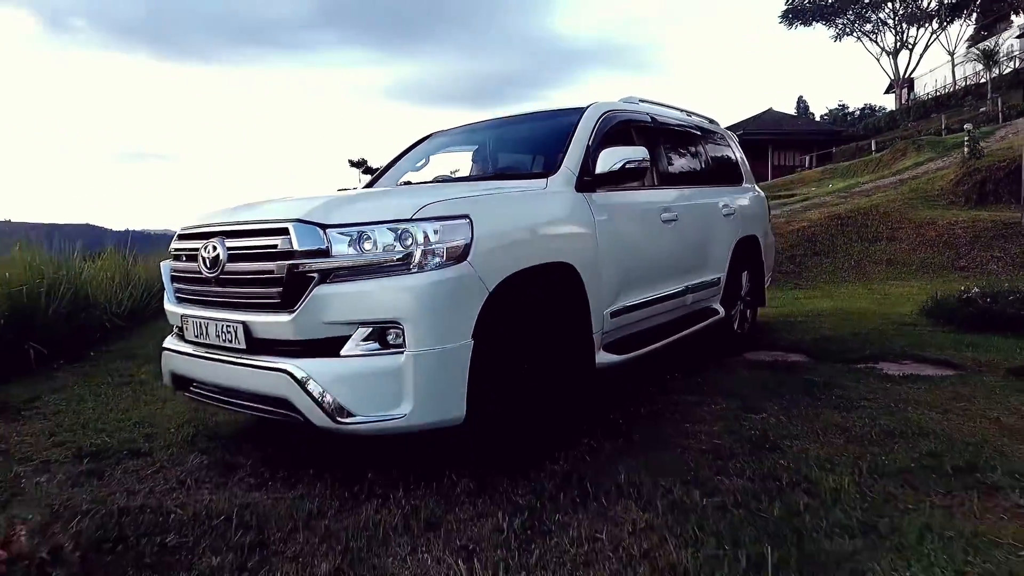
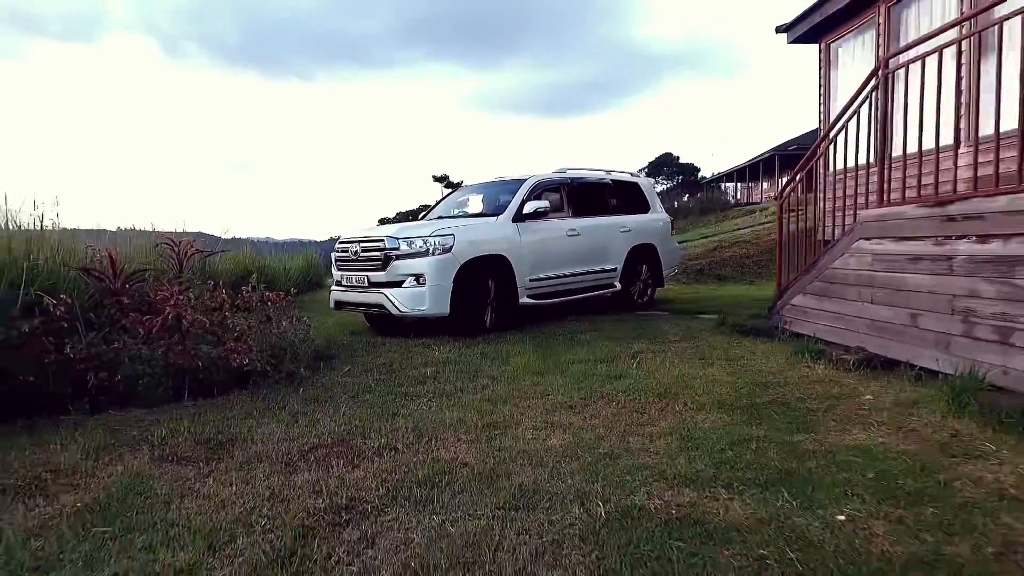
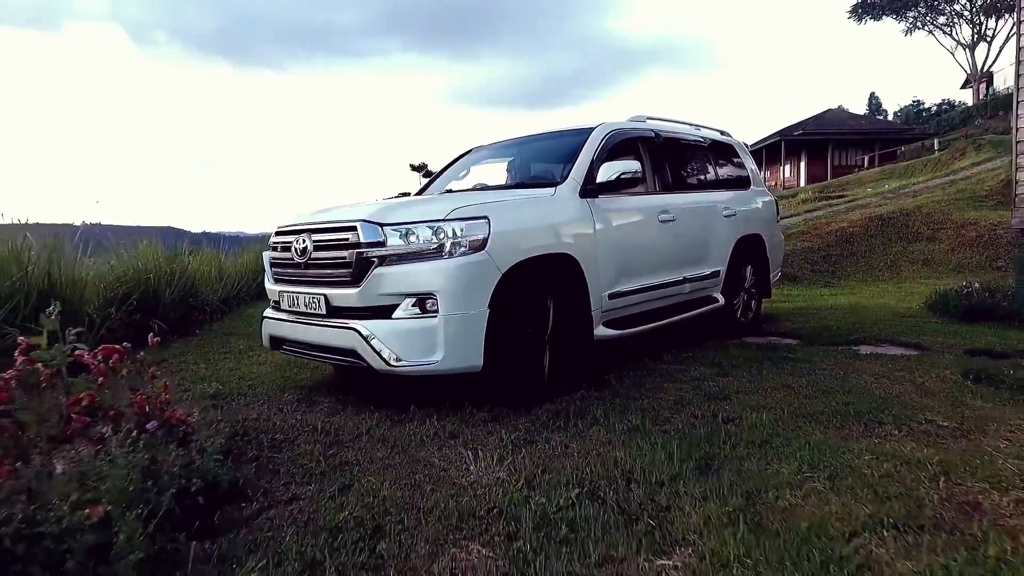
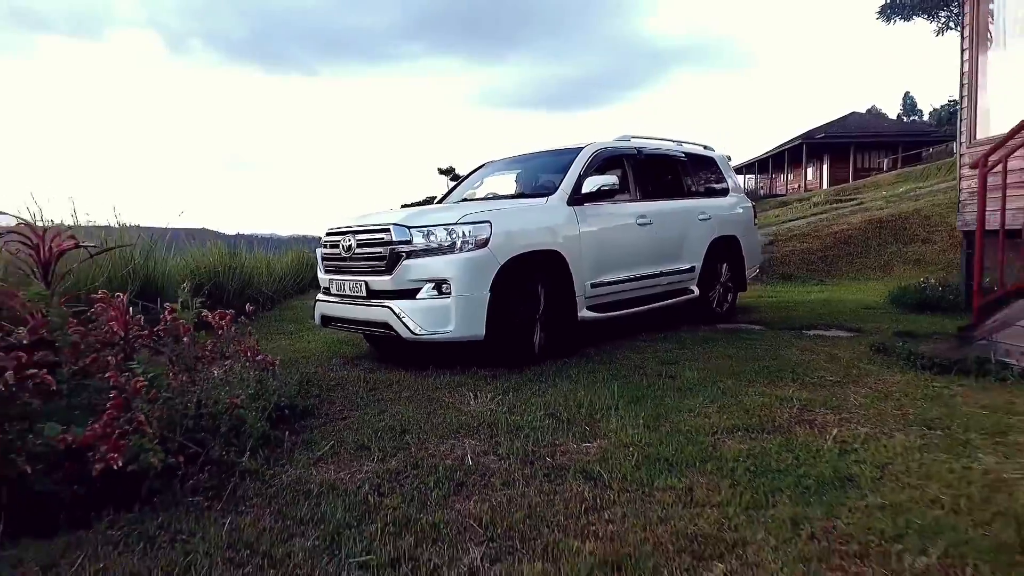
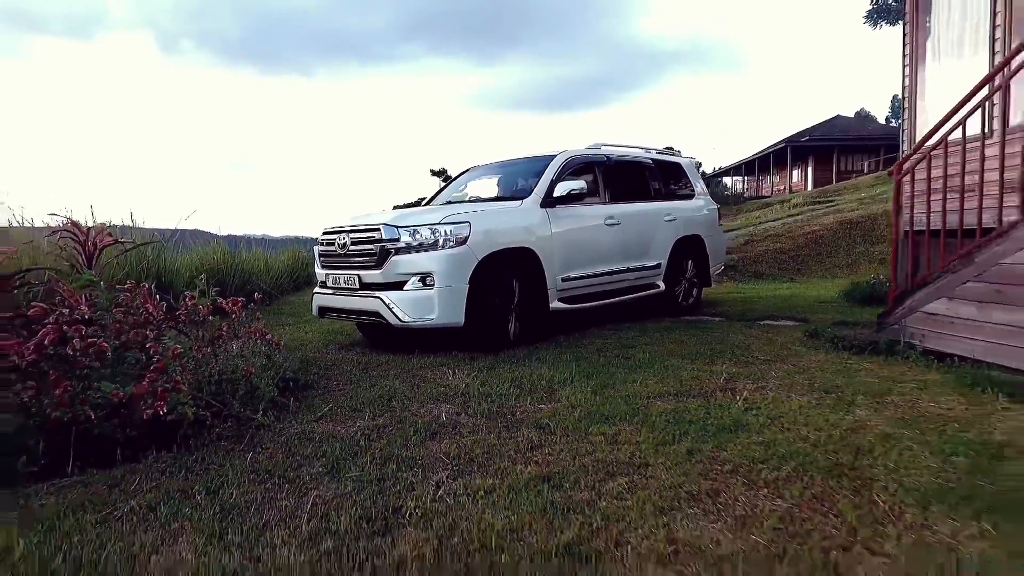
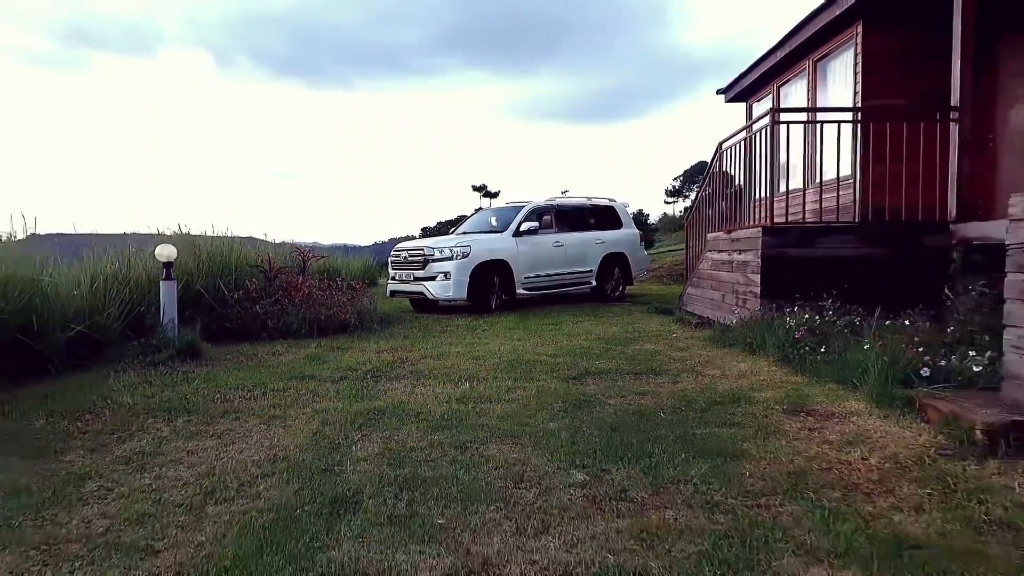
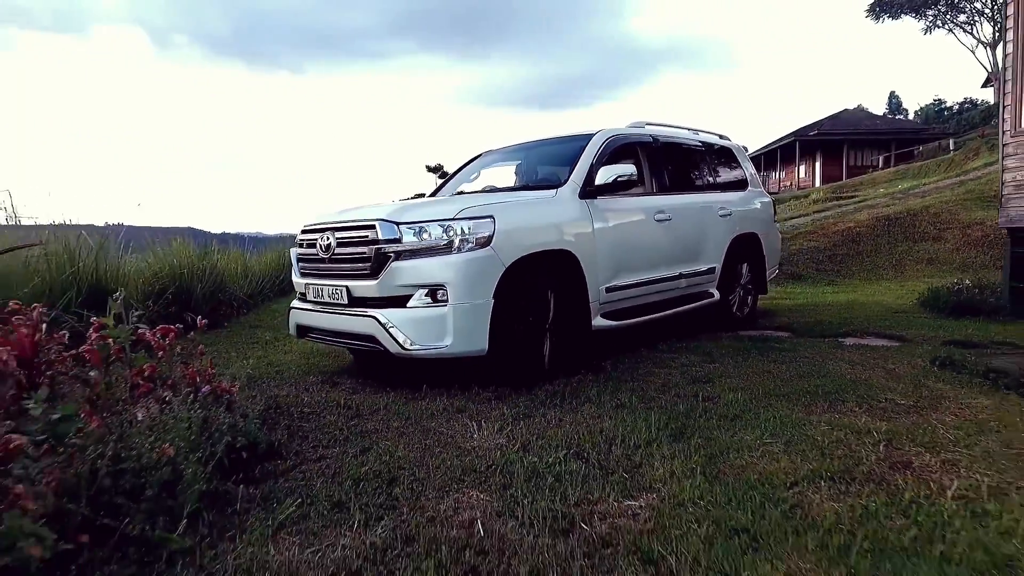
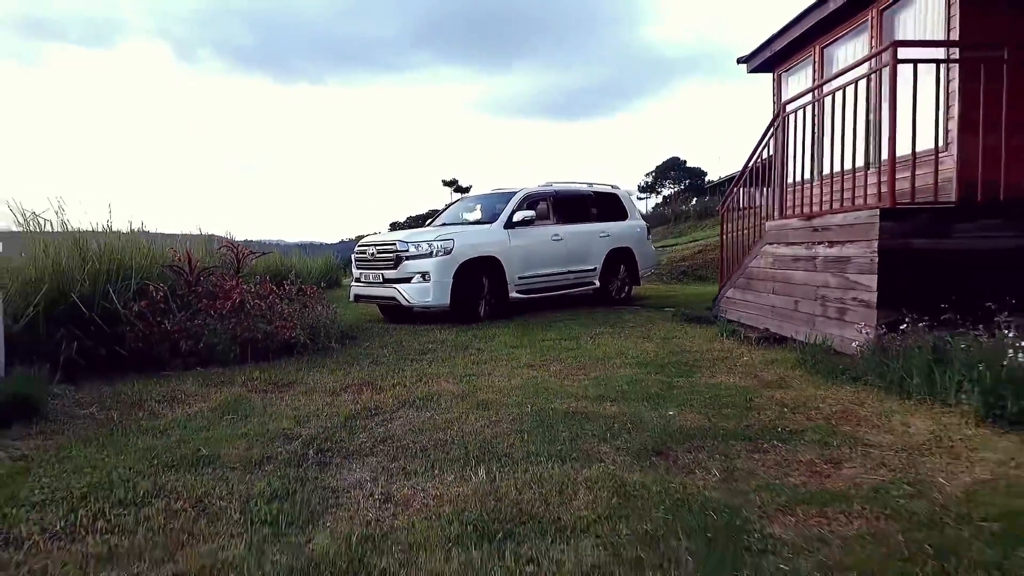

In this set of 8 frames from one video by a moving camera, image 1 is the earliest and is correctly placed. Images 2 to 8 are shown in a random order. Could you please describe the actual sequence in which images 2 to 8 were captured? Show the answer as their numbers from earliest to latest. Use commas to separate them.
3, 7, 4, 5, 2, 8, 6
